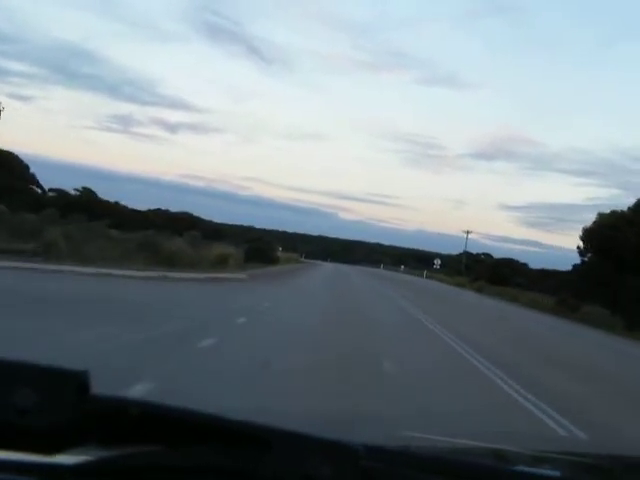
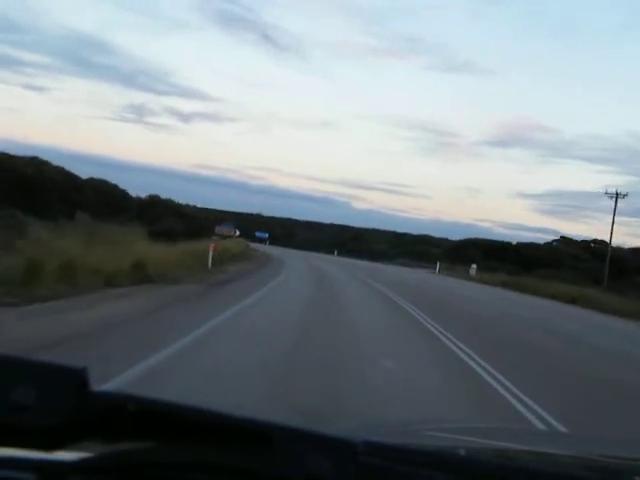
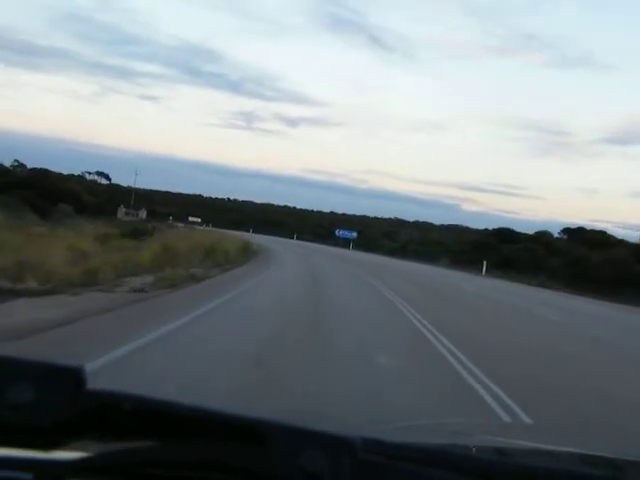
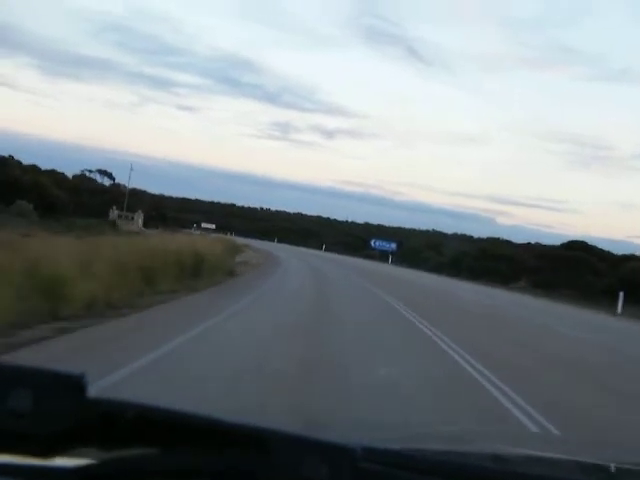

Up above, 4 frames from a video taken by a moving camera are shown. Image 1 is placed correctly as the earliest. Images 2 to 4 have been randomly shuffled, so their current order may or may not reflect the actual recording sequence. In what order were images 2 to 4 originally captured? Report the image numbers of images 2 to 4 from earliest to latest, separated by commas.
2, 3, 4
